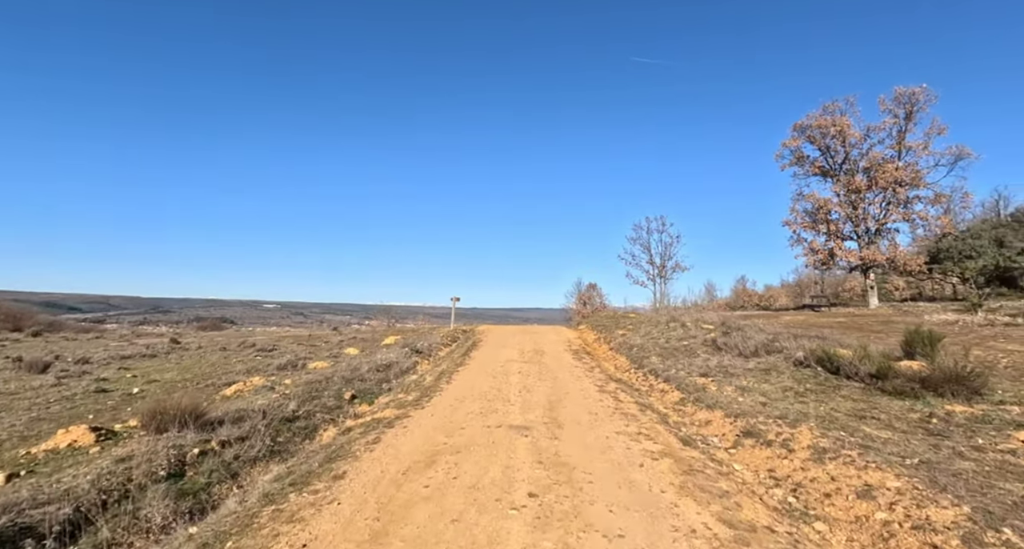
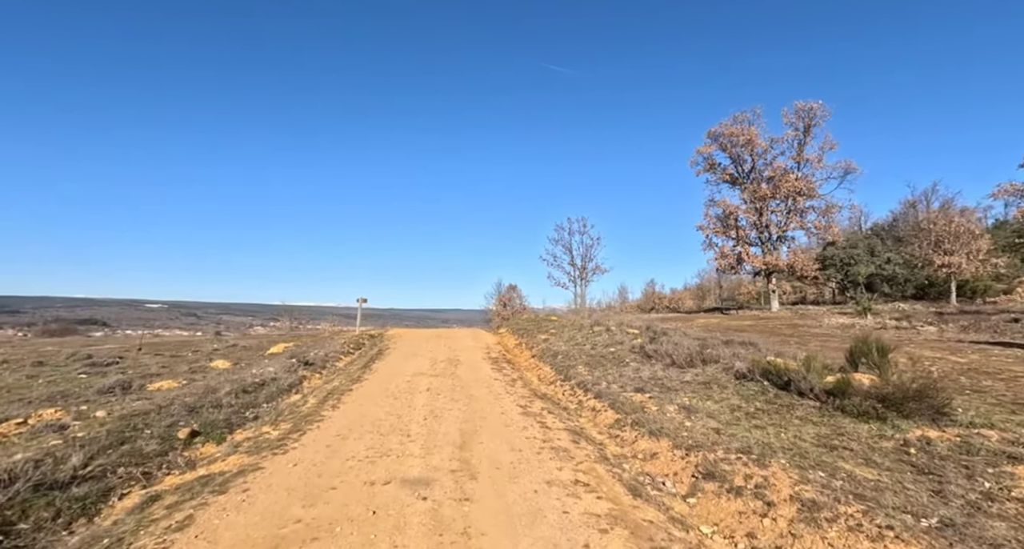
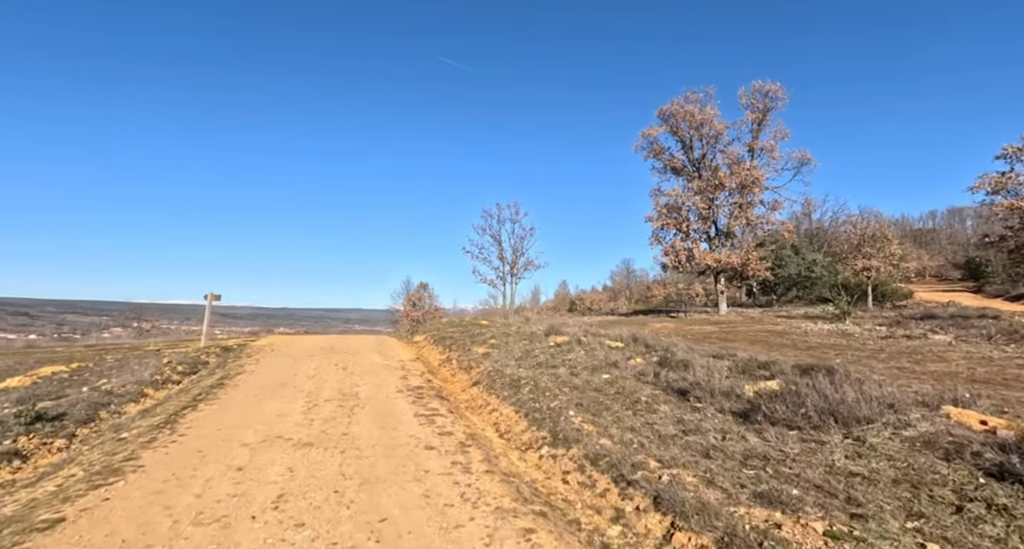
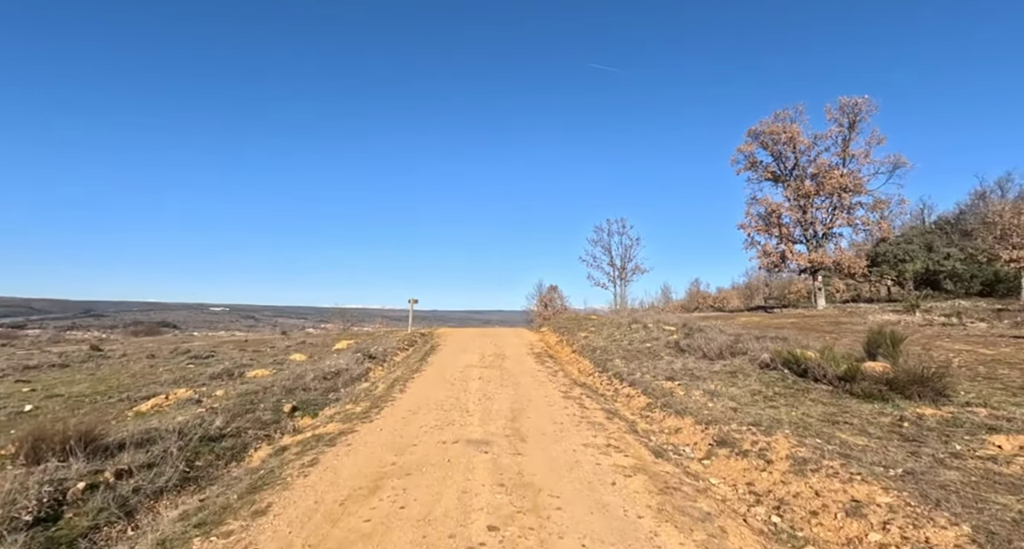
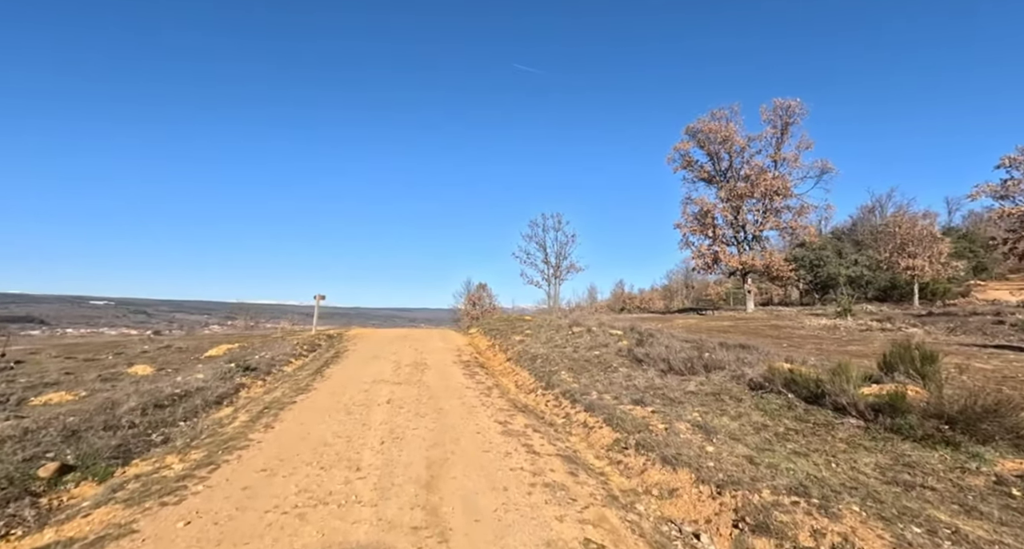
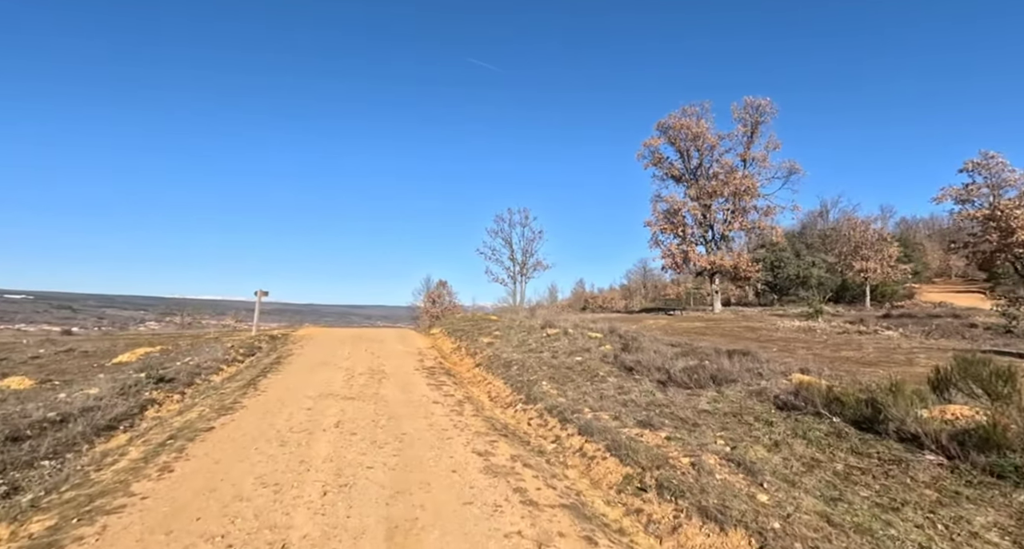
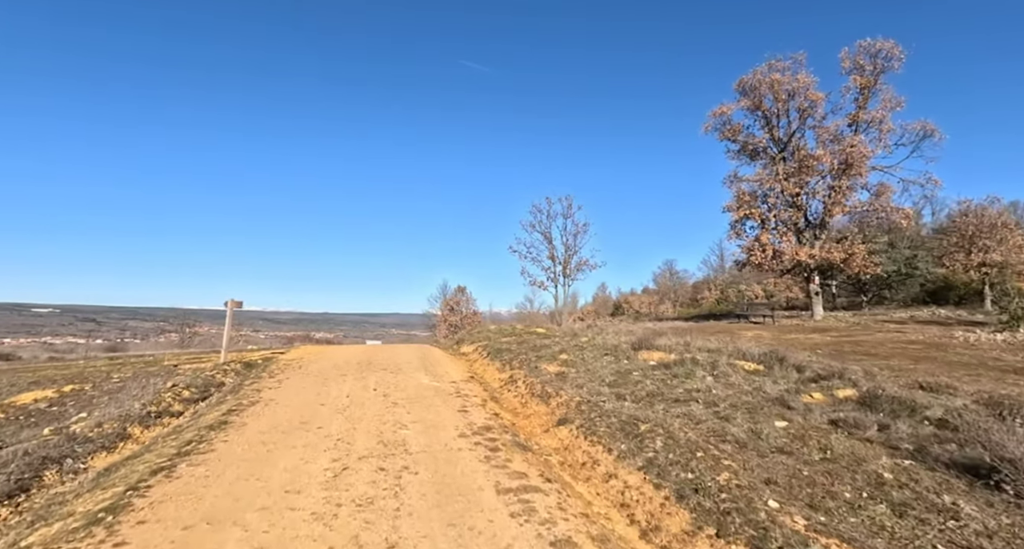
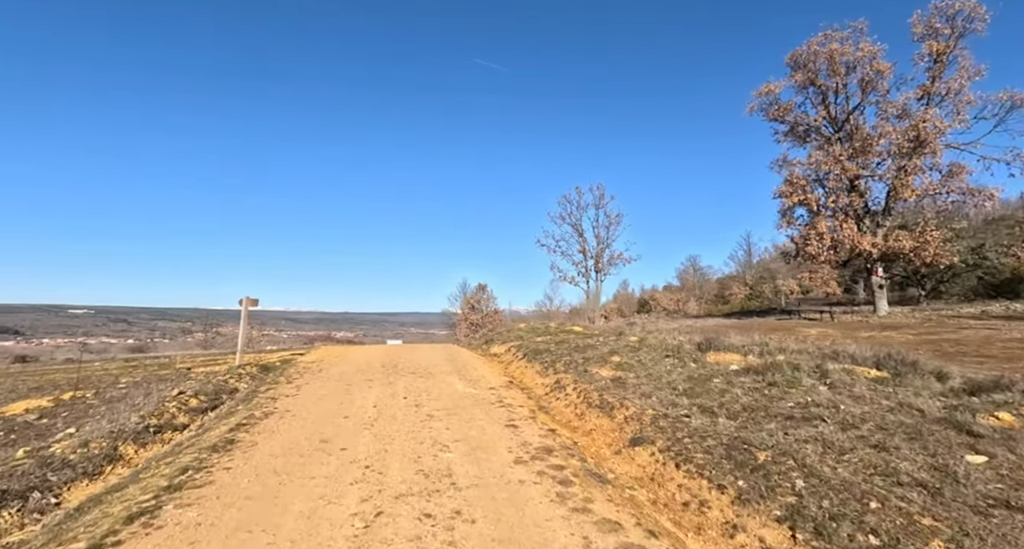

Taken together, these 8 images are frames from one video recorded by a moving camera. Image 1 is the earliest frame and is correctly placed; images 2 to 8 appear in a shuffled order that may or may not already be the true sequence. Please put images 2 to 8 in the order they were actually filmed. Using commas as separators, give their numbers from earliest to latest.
4, 2, 5, 6, 3, 7, 8
